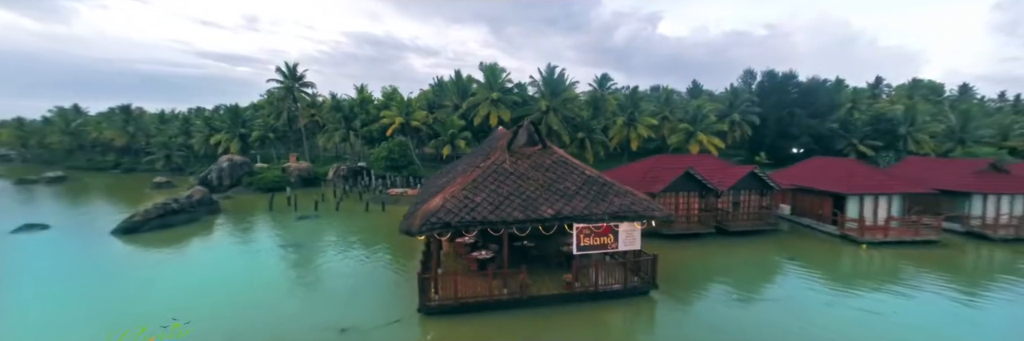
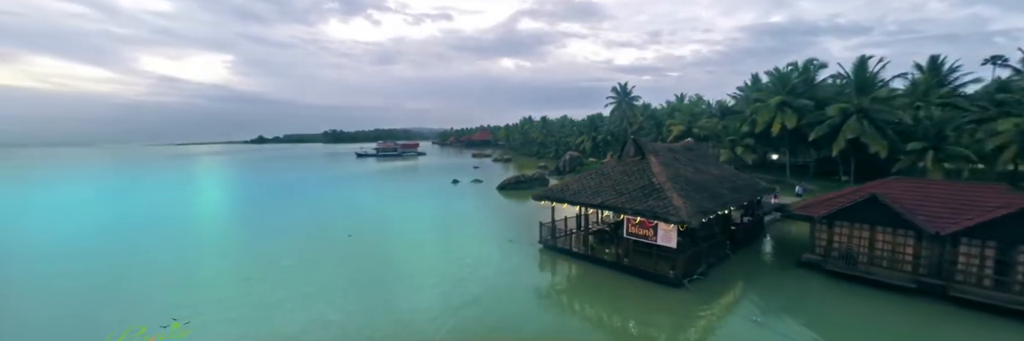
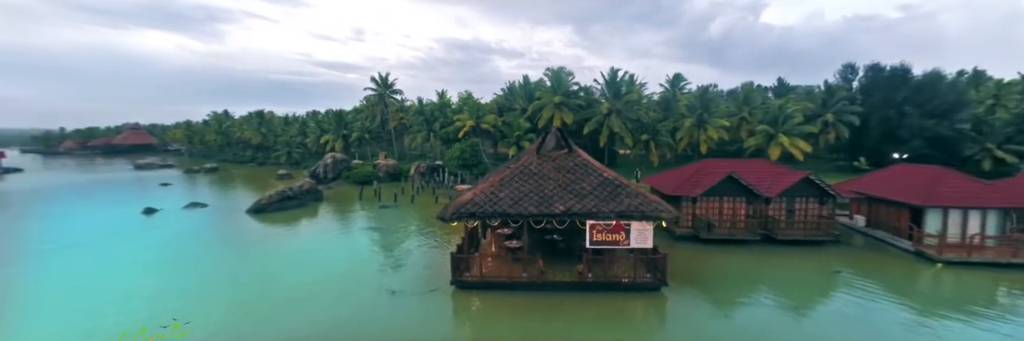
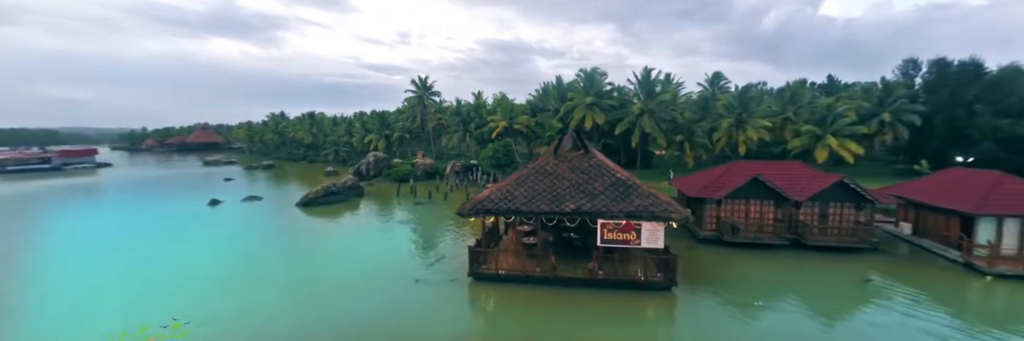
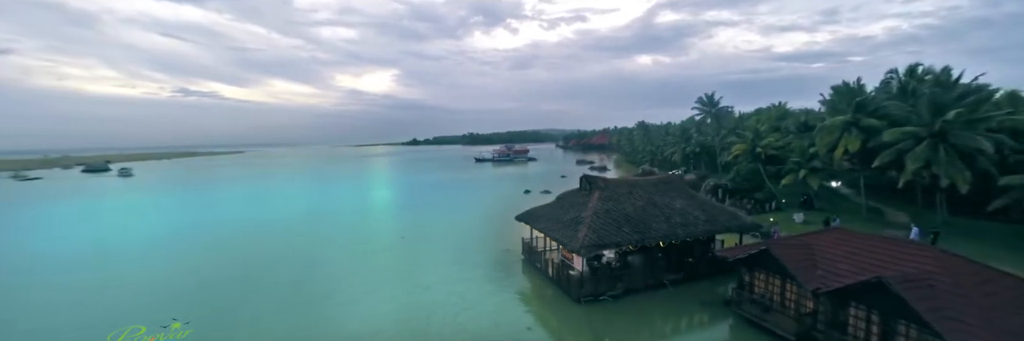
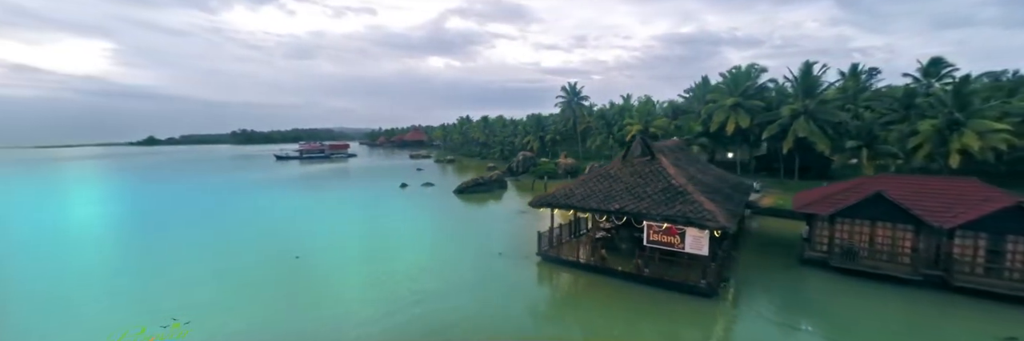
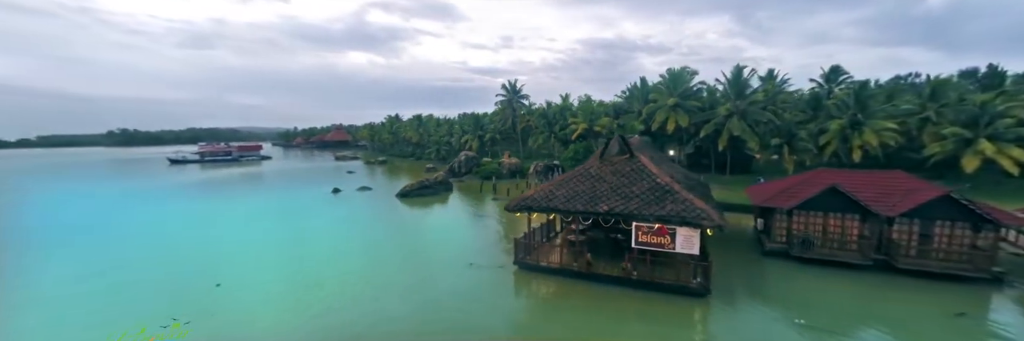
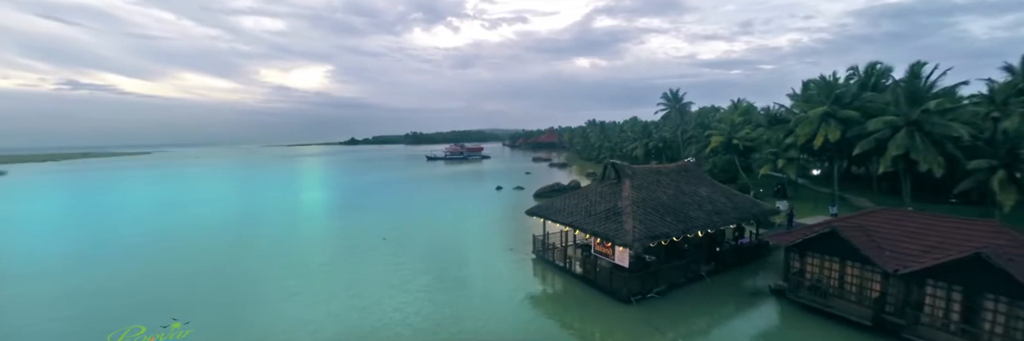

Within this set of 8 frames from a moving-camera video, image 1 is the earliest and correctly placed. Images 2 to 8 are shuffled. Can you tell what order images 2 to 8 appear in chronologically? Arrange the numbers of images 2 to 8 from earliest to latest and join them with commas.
3, 4, 7, 6, 2, 8, 5
